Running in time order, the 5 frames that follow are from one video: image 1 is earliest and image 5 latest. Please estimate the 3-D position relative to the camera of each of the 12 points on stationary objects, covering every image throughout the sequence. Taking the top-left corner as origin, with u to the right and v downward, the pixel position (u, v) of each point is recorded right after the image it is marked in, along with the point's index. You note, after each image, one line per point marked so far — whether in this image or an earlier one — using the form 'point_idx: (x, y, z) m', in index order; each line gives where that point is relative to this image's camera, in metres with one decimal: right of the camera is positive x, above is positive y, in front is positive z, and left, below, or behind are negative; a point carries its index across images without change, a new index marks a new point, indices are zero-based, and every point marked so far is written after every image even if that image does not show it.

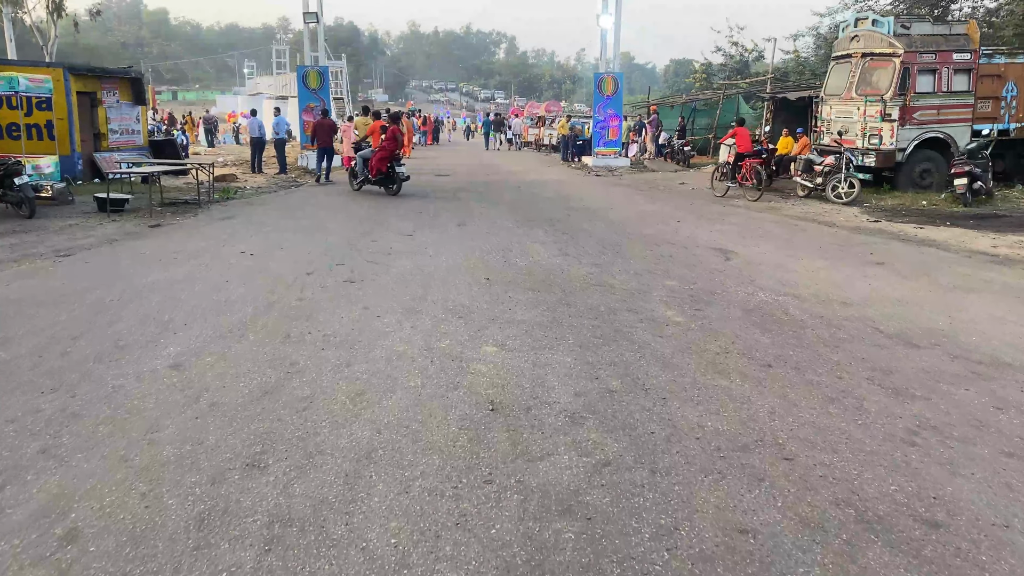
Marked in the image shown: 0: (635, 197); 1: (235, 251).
0: (+2.1, +1.5, +13.9) m
1: (-2.6, +0.3, +7.8) m
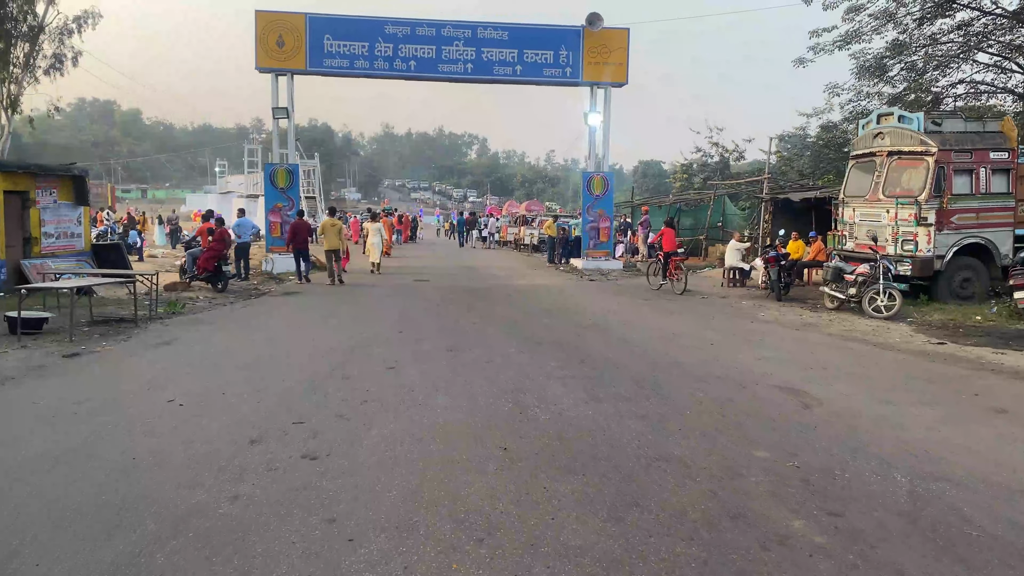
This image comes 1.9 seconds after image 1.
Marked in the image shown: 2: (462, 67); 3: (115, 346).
0: (+2.0, -0.3, +12.3) m
1: (-2.5, -0.8, +5.9) m
2: (-1.1, +5.0, +18.9) m
3: (-3.9, -0.6, +8.3) m
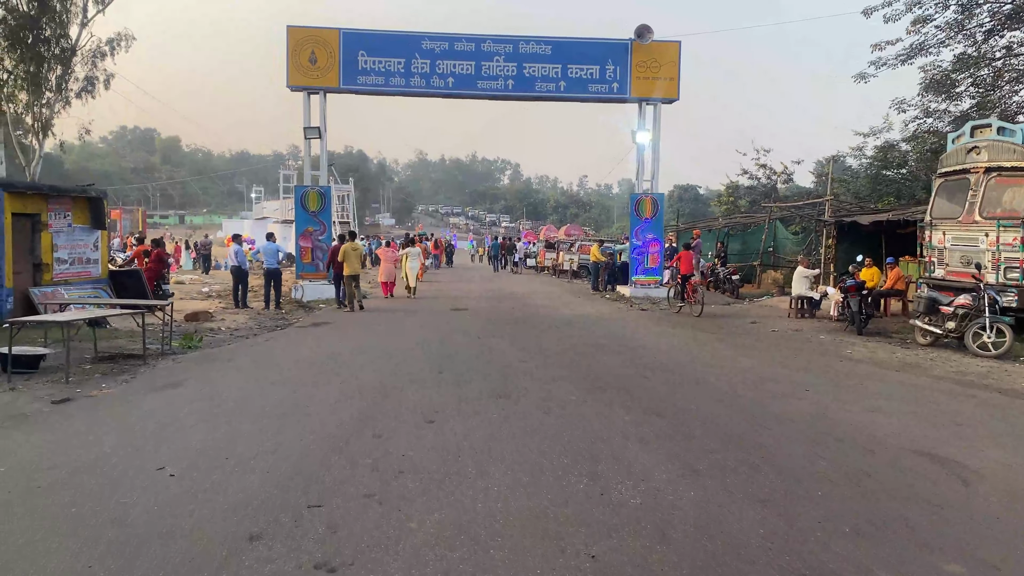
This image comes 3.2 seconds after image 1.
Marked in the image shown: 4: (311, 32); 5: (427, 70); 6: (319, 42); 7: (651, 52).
0: (+2.6, -0.8, +11.0) m
1: (-2.0, -1.0, +4.7) m
2: (-0.2, +4.4, +17.9) m
3: (-3.4, -0.9, +7.2) m
4: (-4.2, +5.4, +17.5) m
5: (-1.8, +4.6, +17.7) m
6: (-4.0, +5.1, +17.5) m
7: (+3.1, +5.2, +18.3) m
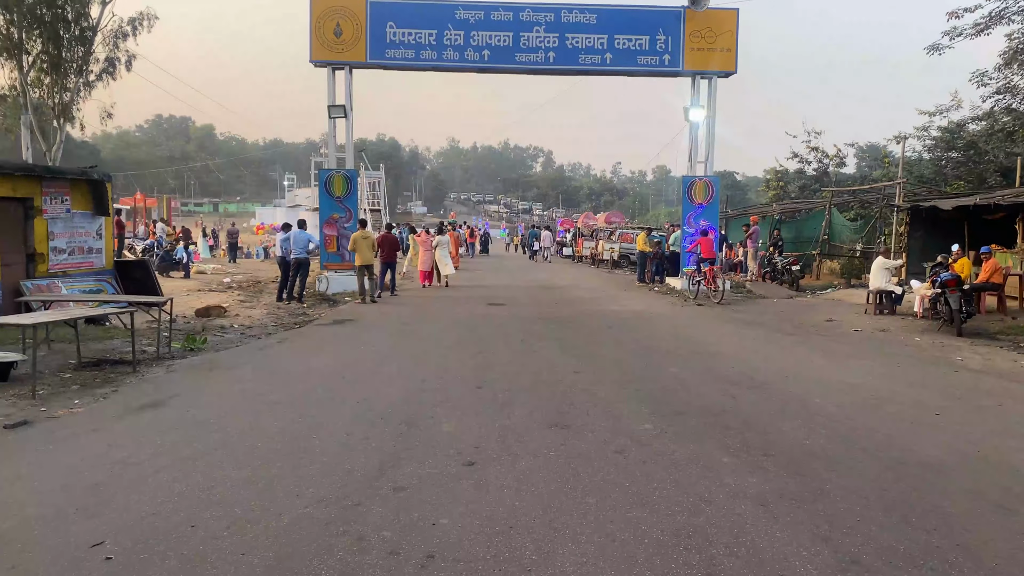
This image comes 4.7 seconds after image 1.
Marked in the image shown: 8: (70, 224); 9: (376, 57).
0: (+3.2, -0.7, +9.5) m
1: (-1.7, -1.0, +3.4) m
2: (+0.6, +4.6, +16.4) m
3: (-3.0, -0.9, +6.0) m
4: (-3.4, +5.5, +16.1) m
5: (-1.0, +4.8, +16.3) m
6: (-3.2, +5.3, +16.2) m
7: (+3.9, +5.3, +16.7) m
8: (-5.9, +0.9, +11.2) m
9: (-2.6, +4.5, +16.3) m
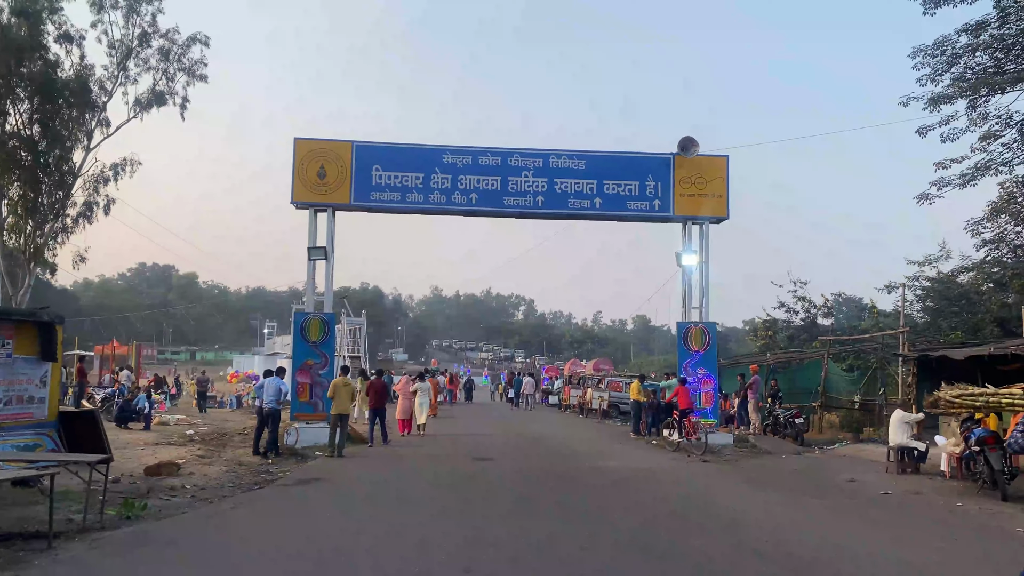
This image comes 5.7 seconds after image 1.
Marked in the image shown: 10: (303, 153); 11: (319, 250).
0: (+3.1, -2.3, +8.3) m
1: (-1.7, -1.5, +2.2) m
2: (+0.4, +1.7, +16.0) m
3: (-3.0, -1.8, +4.7) m
4: (-3.6, +2.7, +15.8) m
5: (-1.2, +2.0, +15.8) m
6: (-3.5, +2.5, +15.8) m
7: (+3.6, +2.4, +16.5) m
8: (-6.1, -1.0, +10.1) m
9: (-2.9, +1.7, +15.8) m
10: (-4.0, +2.6, +15.8) m
11: (-3.7, +0.7, +15.9) m
